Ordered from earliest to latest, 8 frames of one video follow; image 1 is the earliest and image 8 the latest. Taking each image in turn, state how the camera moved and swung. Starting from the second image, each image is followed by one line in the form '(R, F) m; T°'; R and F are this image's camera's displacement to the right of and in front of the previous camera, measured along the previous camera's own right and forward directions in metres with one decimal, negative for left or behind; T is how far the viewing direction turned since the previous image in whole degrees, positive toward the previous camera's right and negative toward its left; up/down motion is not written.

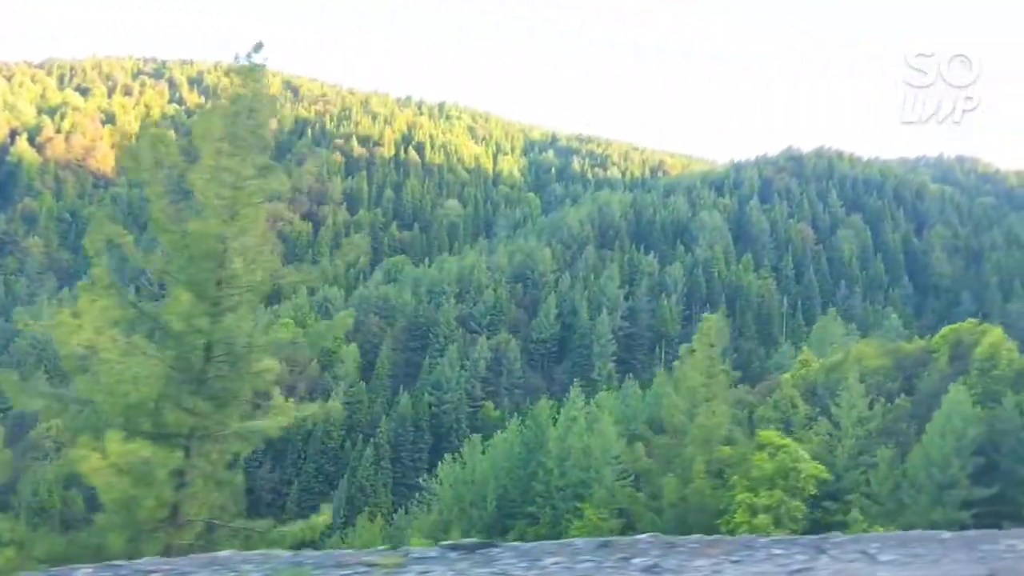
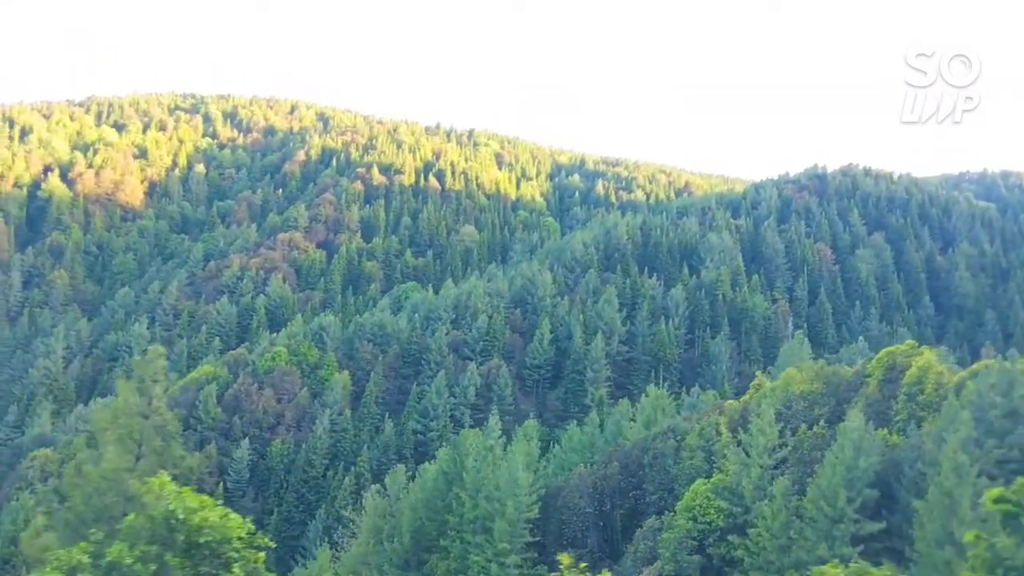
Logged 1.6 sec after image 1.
(+5.7, +0.9) m; -4°
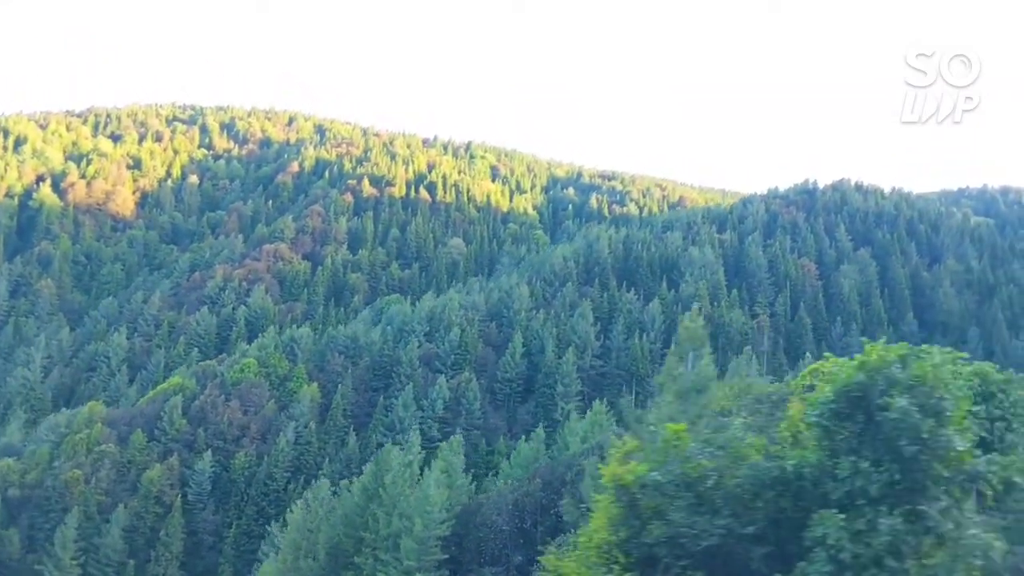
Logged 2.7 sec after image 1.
(+3.5, +0.4) m; -1°
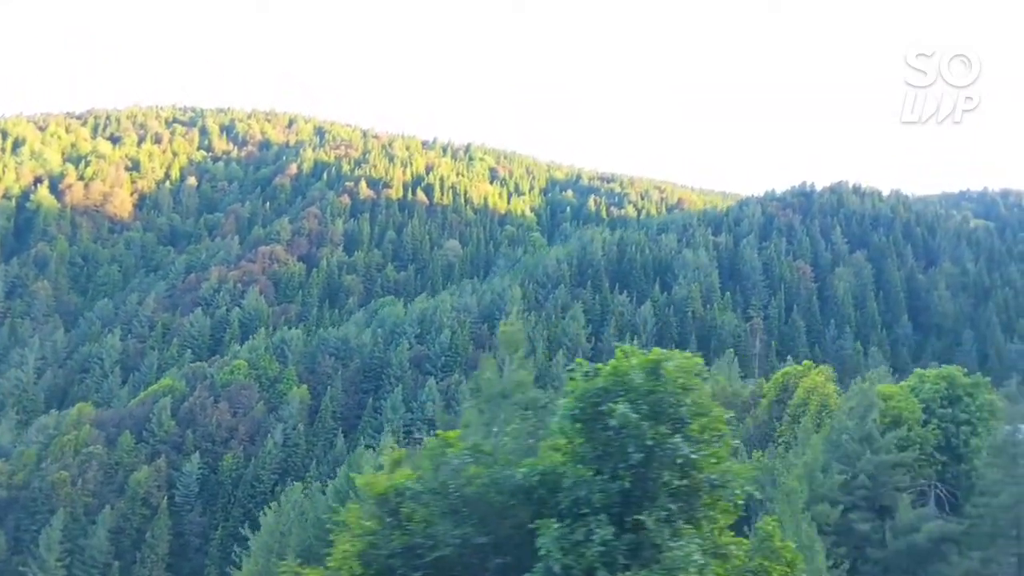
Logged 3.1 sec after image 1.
(+1.3, +0.1) m; 0°
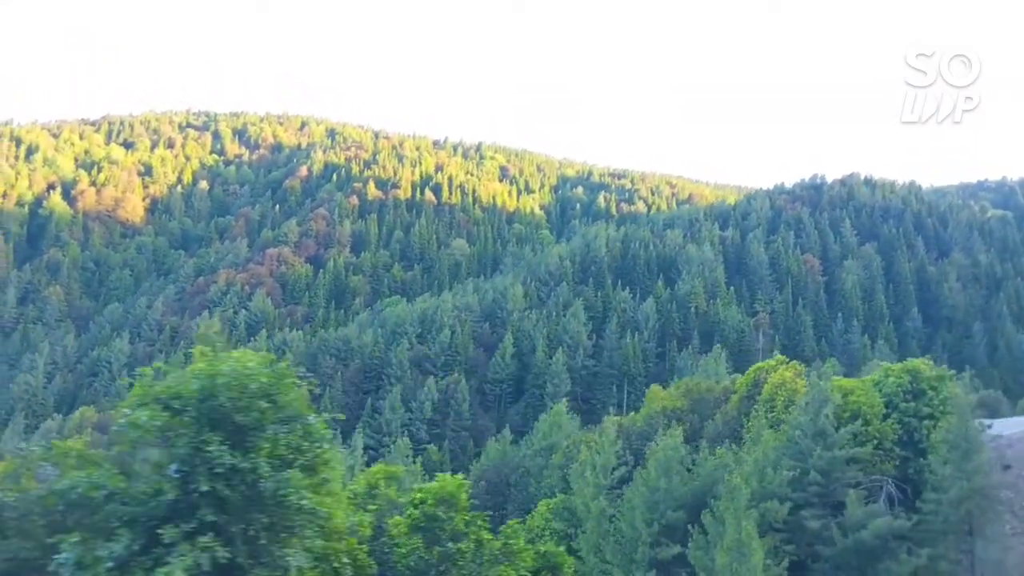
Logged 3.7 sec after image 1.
(+2.1, +0.3) m; -1°
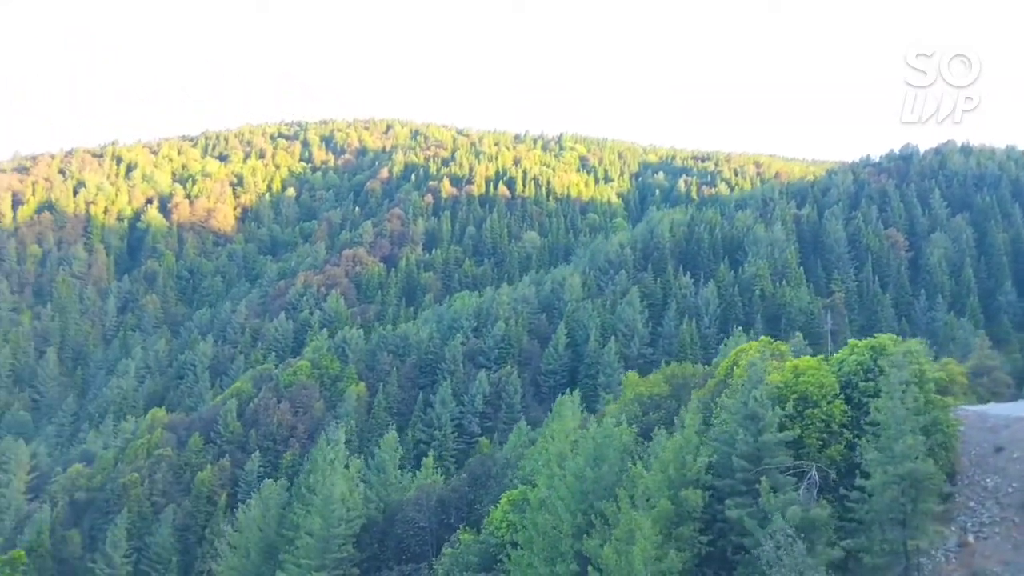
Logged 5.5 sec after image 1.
(+5.3, +0.9) m; -7°
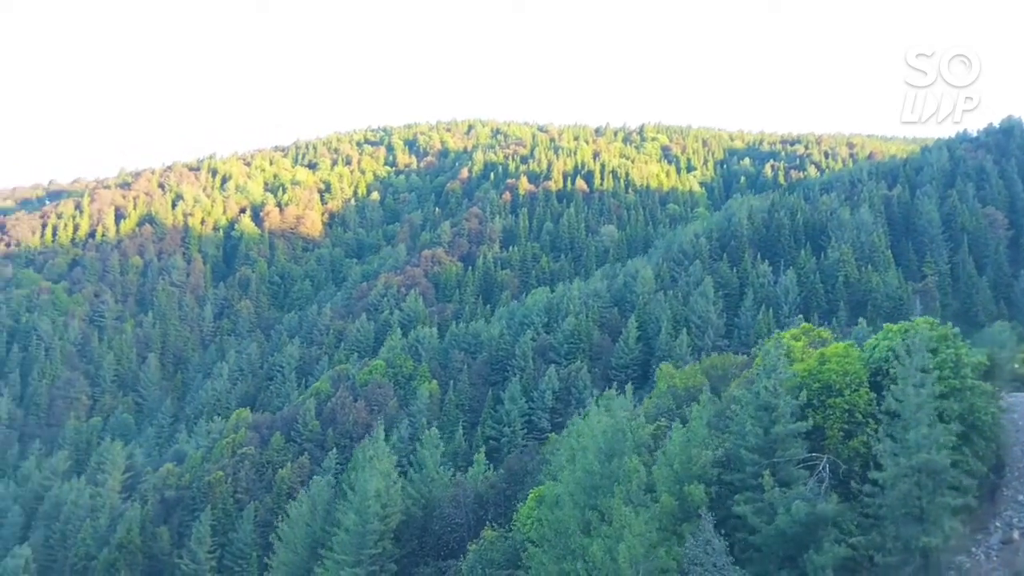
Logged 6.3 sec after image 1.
(+2.5, +0.6) m; -6°
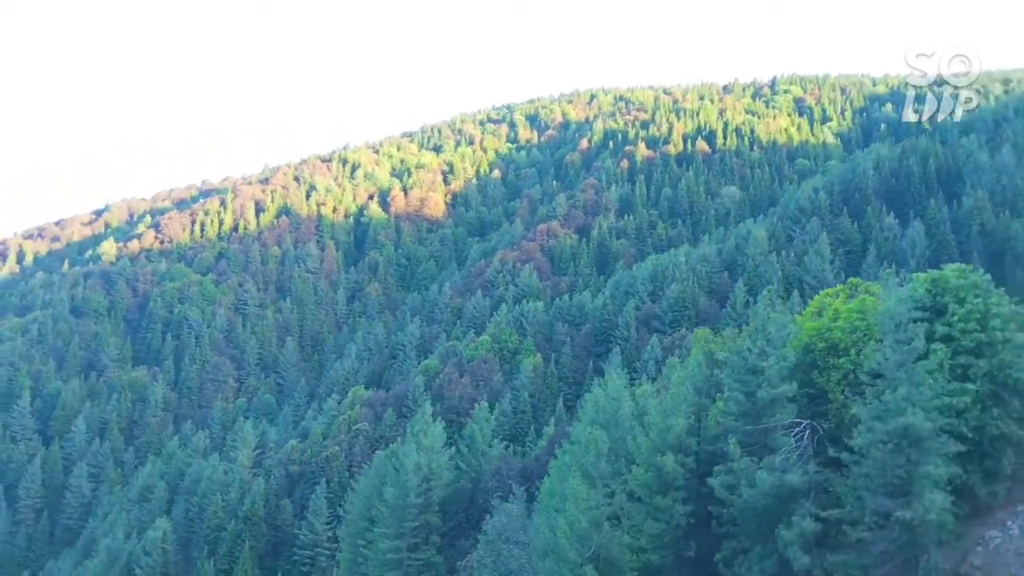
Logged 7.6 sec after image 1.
(+4.3, +1.1) m; -10°
